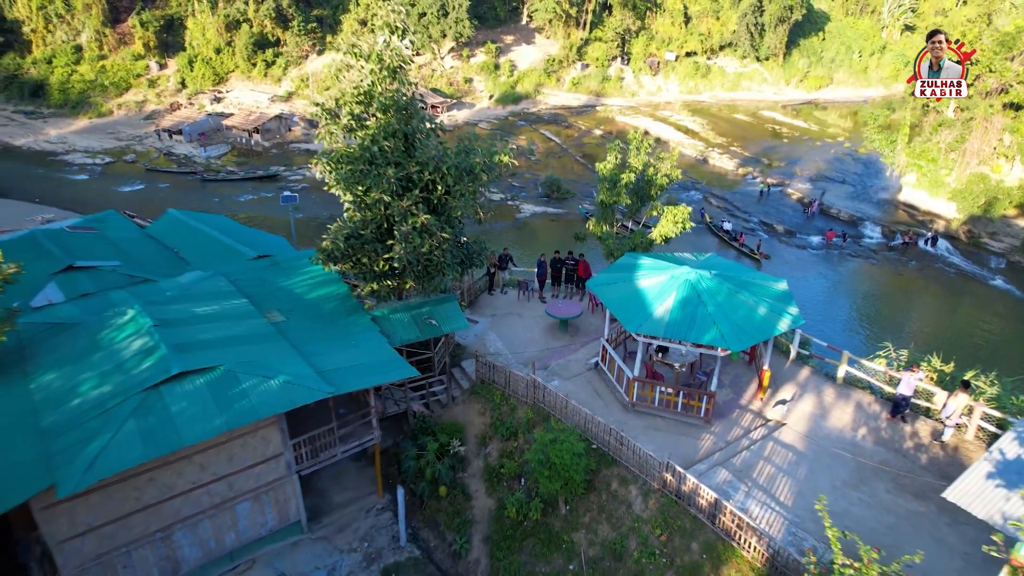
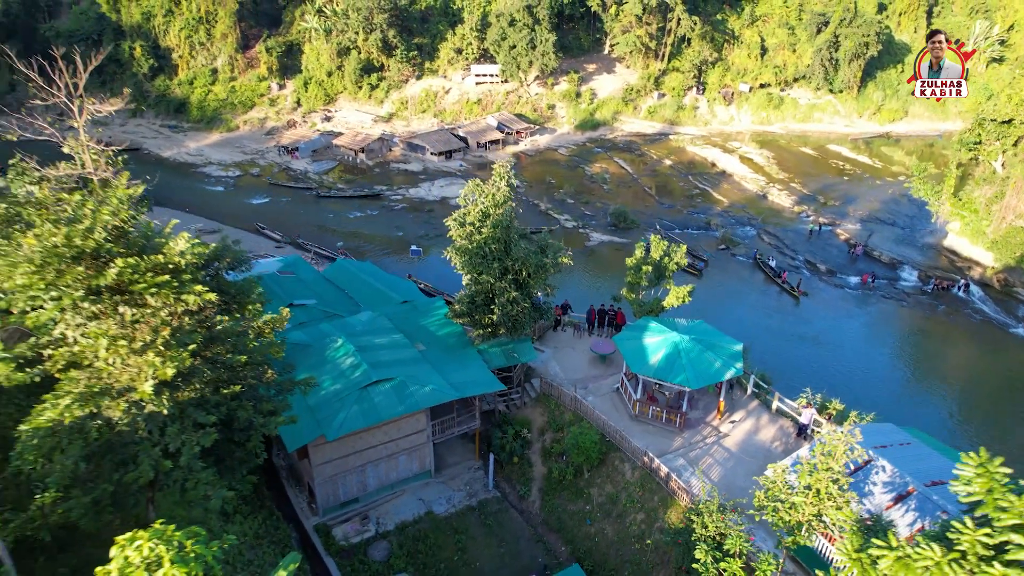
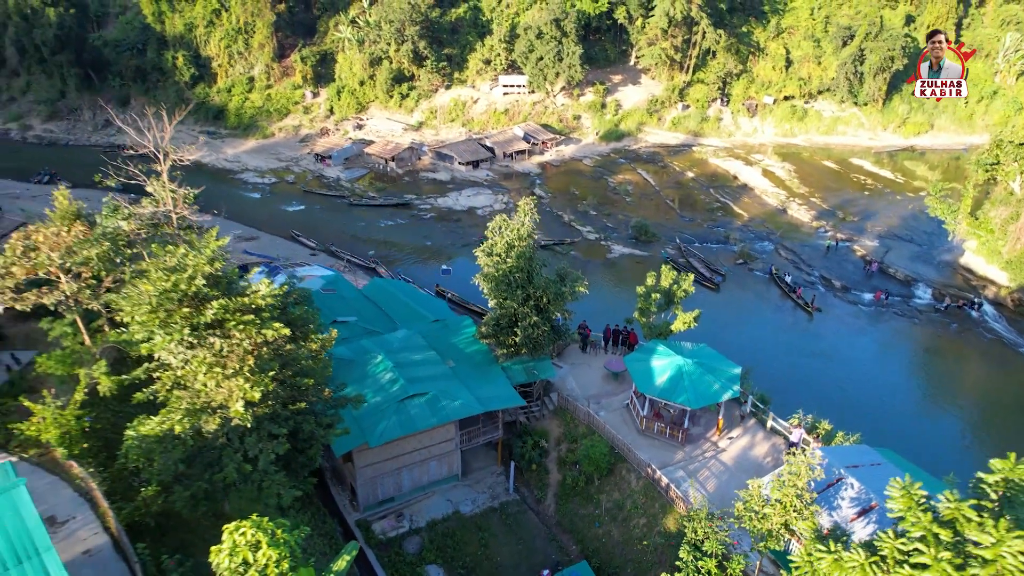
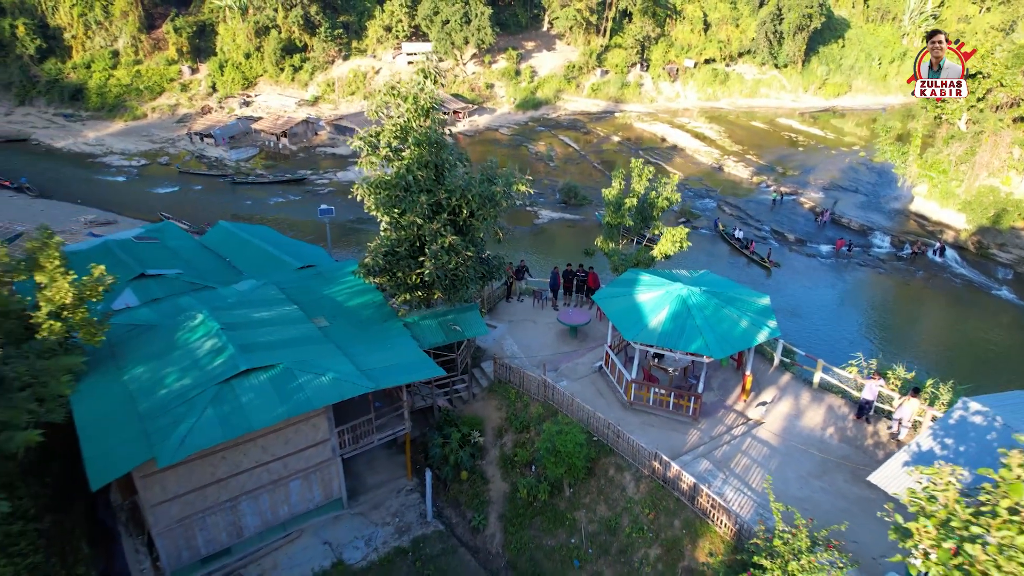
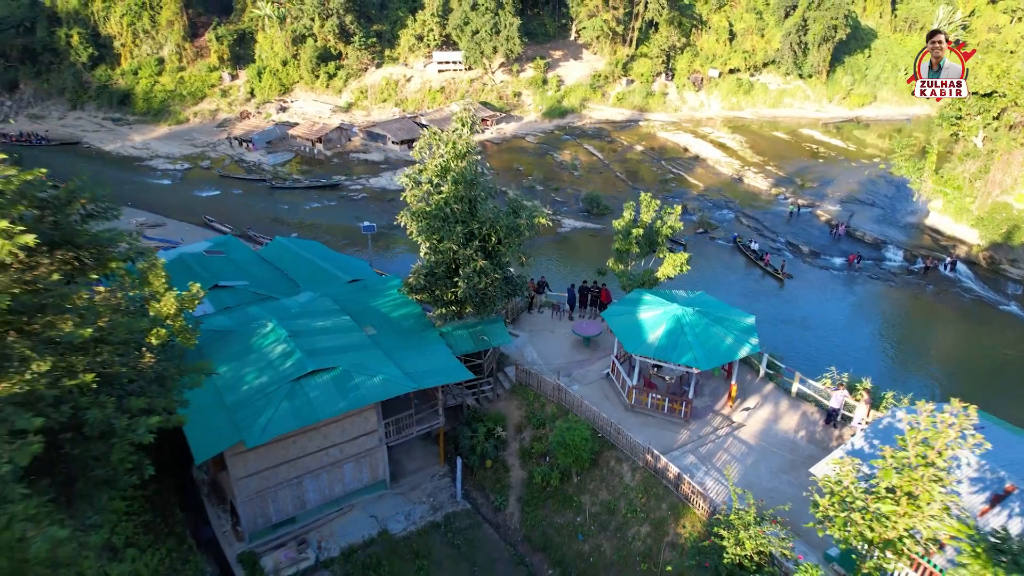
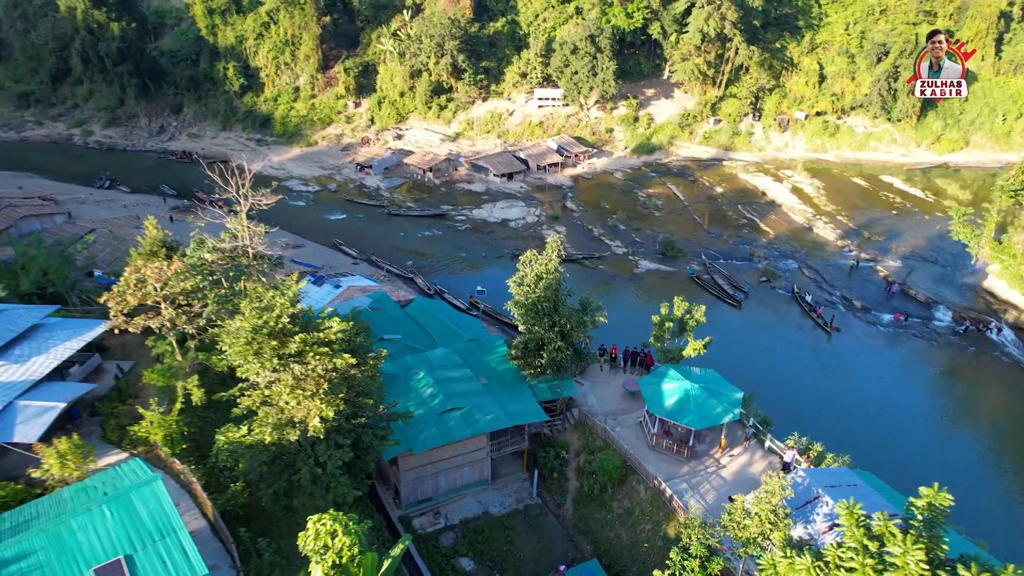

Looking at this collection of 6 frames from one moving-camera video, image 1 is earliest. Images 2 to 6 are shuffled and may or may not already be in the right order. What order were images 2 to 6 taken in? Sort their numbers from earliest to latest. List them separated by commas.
4, 5, 2, 3, 6
